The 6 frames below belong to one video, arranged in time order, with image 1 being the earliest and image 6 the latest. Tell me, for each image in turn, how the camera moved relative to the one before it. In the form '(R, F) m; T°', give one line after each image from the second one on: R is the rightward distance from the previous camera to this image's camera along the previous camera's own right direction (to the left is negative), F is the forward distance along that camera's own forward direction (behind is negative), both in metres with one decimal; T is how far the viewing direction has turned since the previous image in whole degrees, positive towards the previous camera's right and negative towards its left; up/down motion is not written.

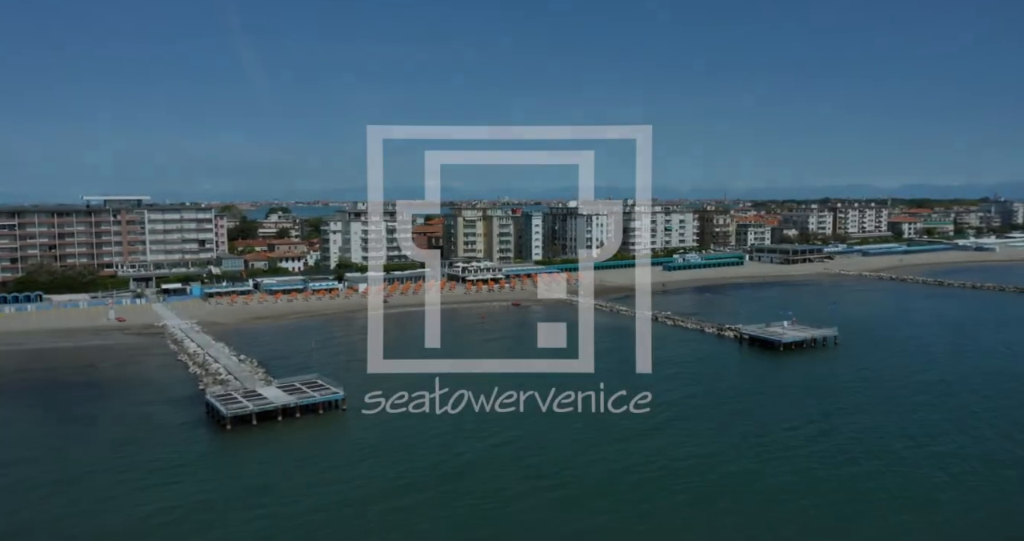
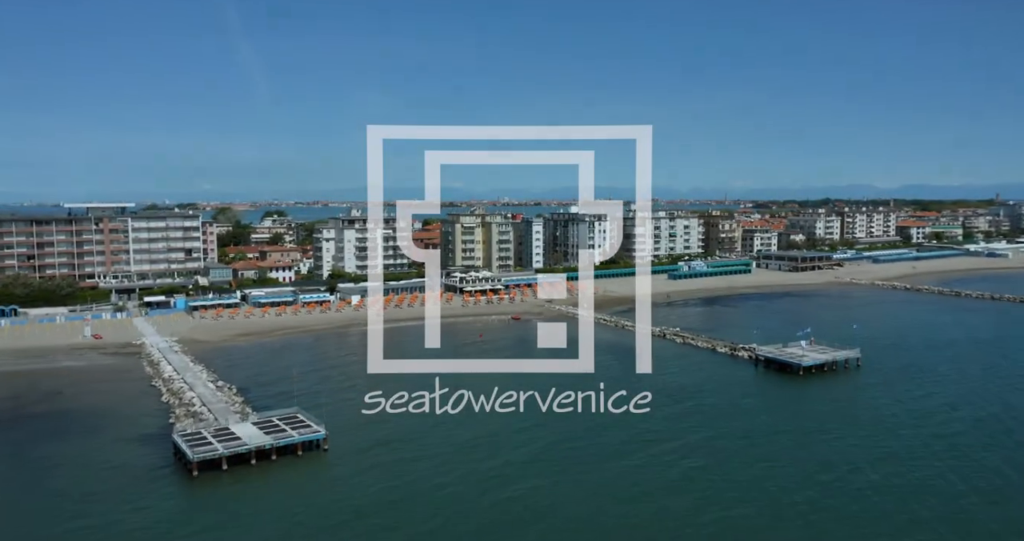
(0.0, +1.4) m; 0°
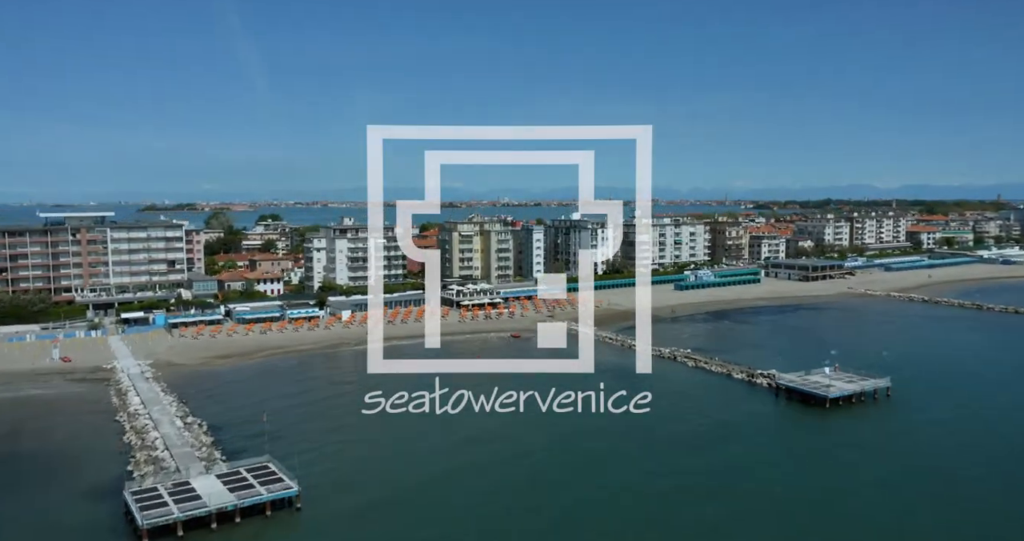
(0.0, +1.7) m; 0°
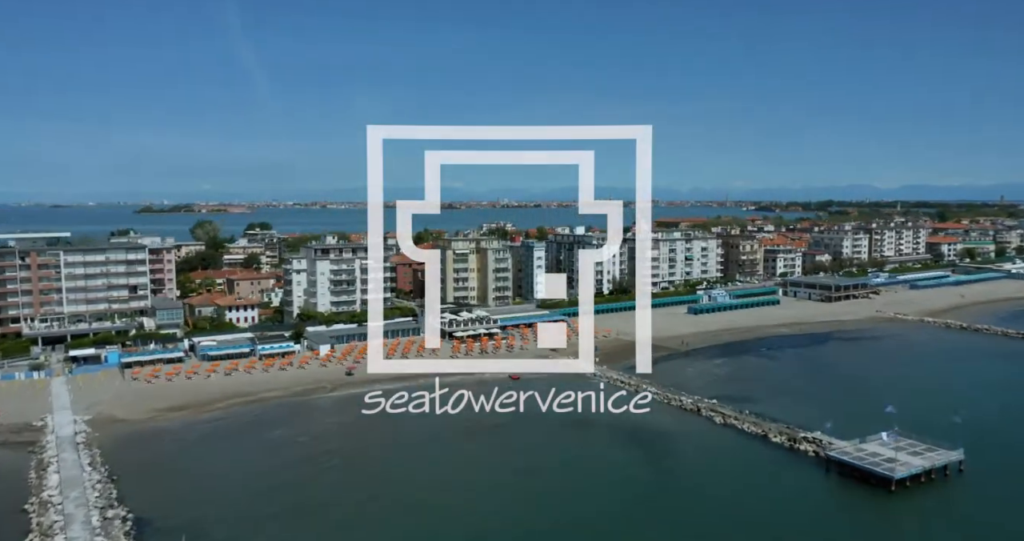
(0.0, +3.1) m; 0°
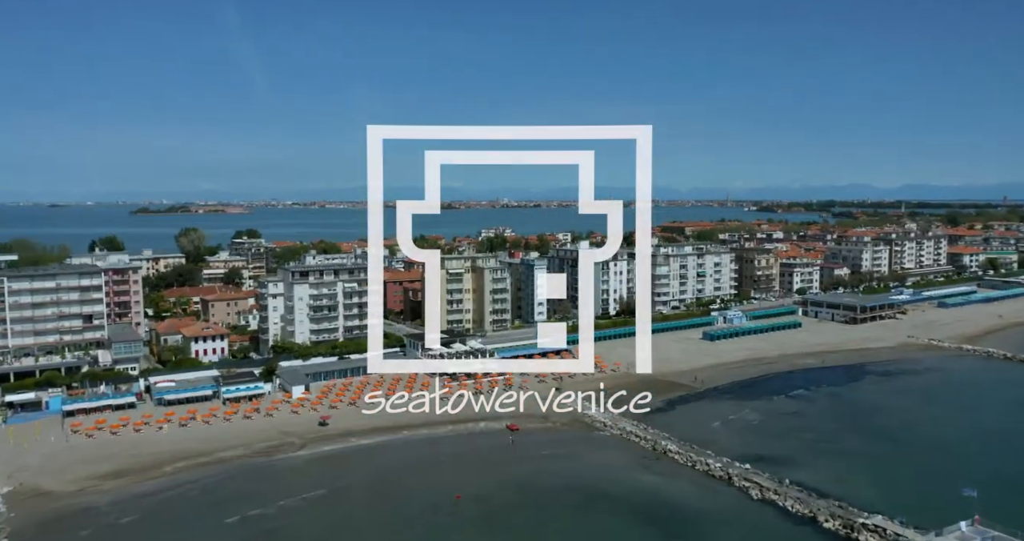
(+0.1, +3.0) m; 0°
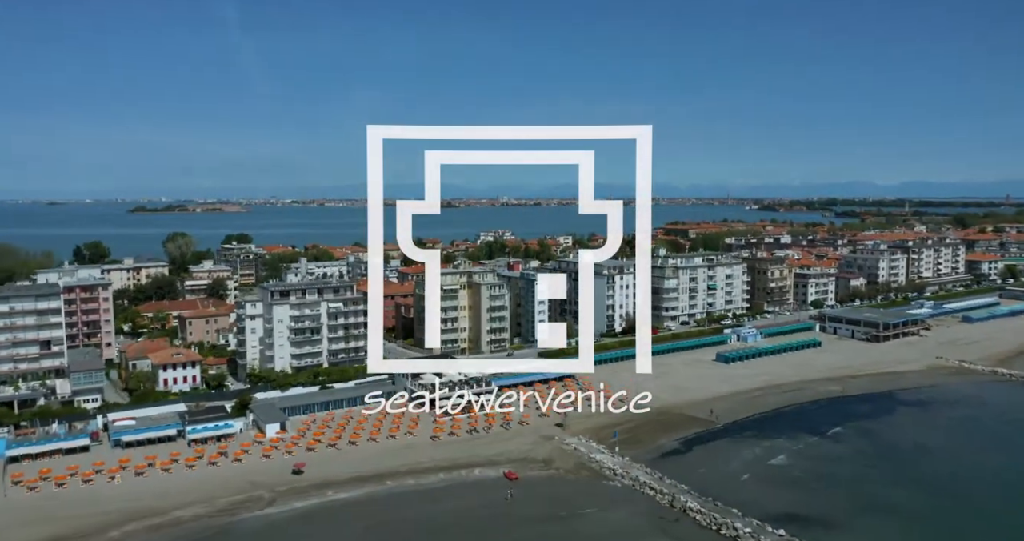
(0.0, +2.3) m; 0°
